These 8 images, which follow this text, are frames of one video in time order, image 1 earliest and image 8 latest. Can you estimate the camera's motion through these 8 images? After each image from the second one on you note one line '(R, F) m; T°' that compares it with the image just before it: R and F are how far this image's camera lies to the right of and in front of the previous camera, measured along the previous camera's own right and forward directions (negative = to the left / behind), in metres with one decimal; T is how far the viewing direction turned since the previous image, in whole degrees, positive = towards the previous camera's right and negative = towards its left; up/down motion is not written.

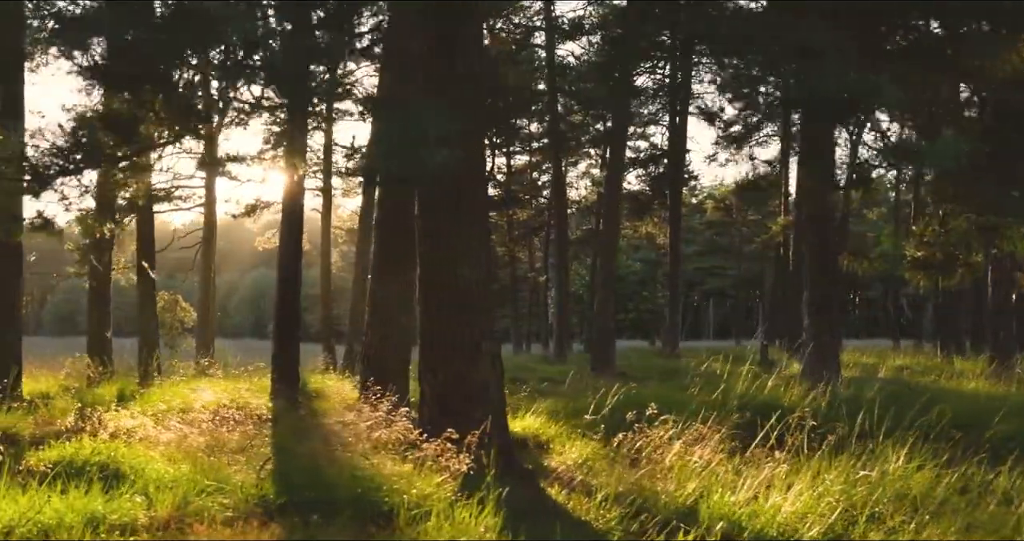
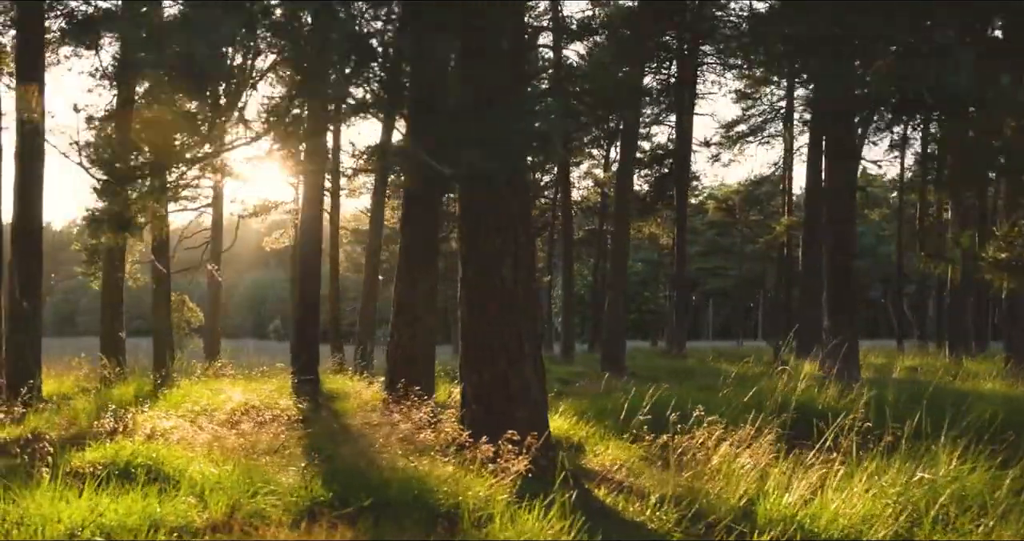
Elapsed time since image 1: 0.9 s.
(-0.3, 0.0) m; 0°
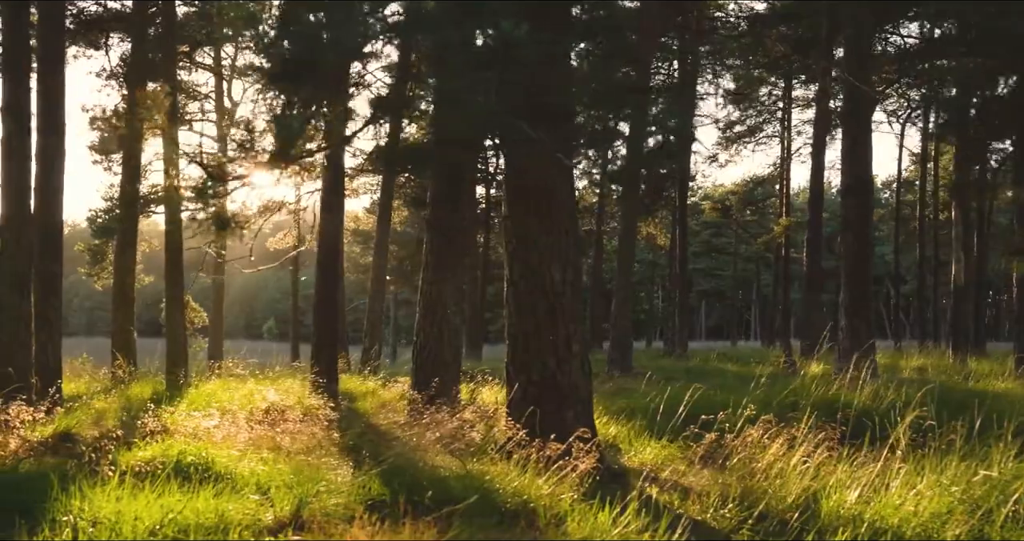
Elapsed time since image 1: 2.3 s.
(-0.4, 0.0) m; 0°
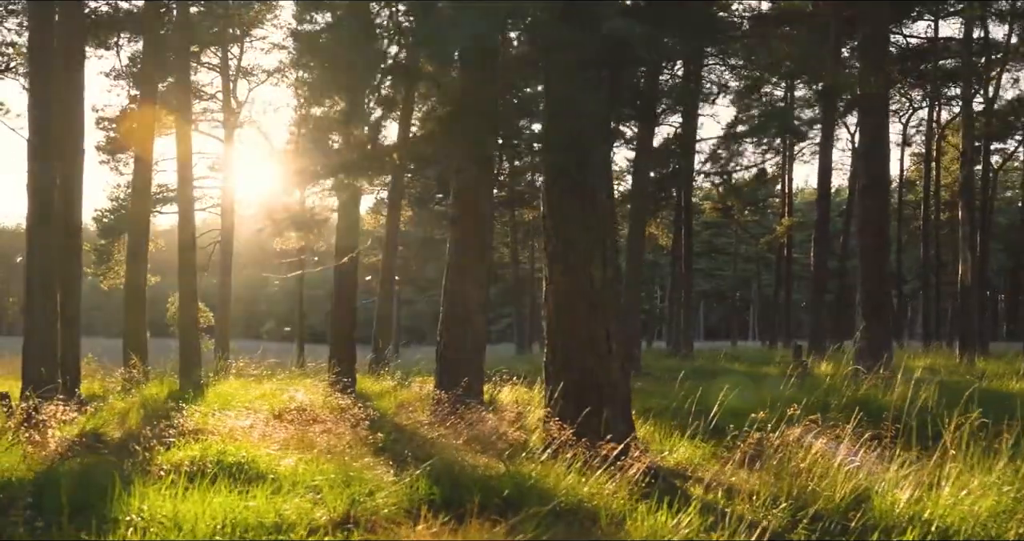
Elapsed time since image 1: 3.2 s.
(-0.3, 0.0) m; 0°
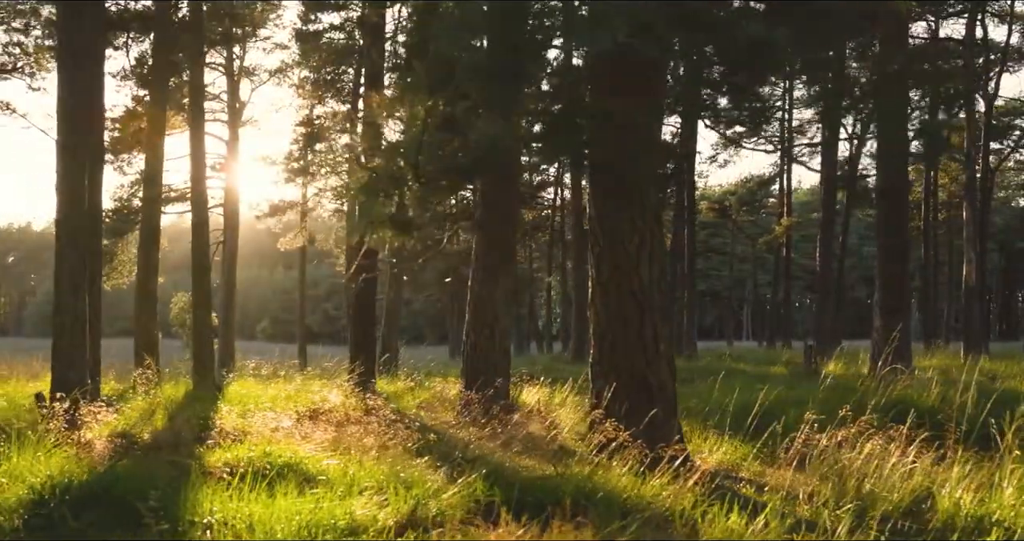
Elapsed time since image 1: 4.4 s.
(-0.4, 0.0) m; 0°
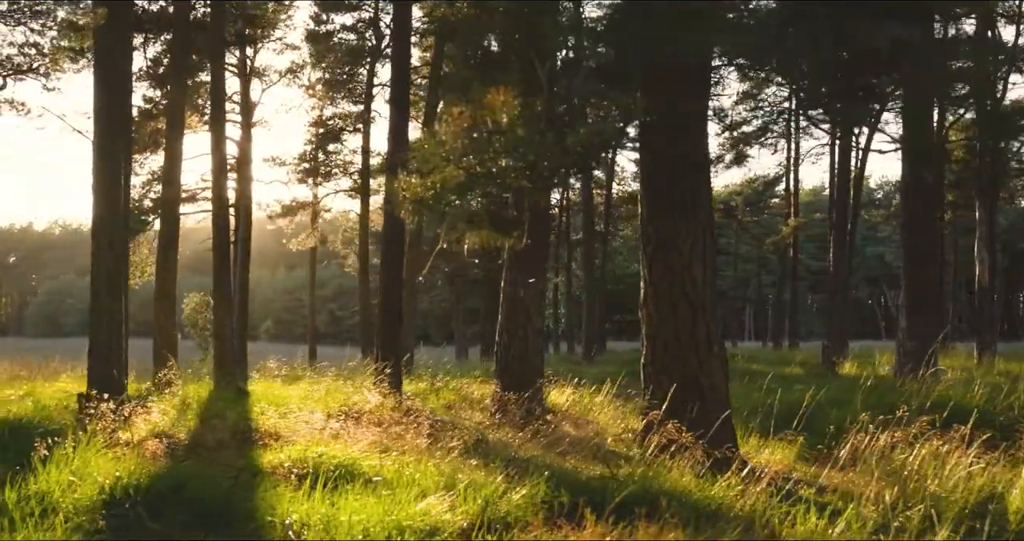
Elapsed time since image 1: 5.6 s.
(-0.4, 0.0) m; 0°
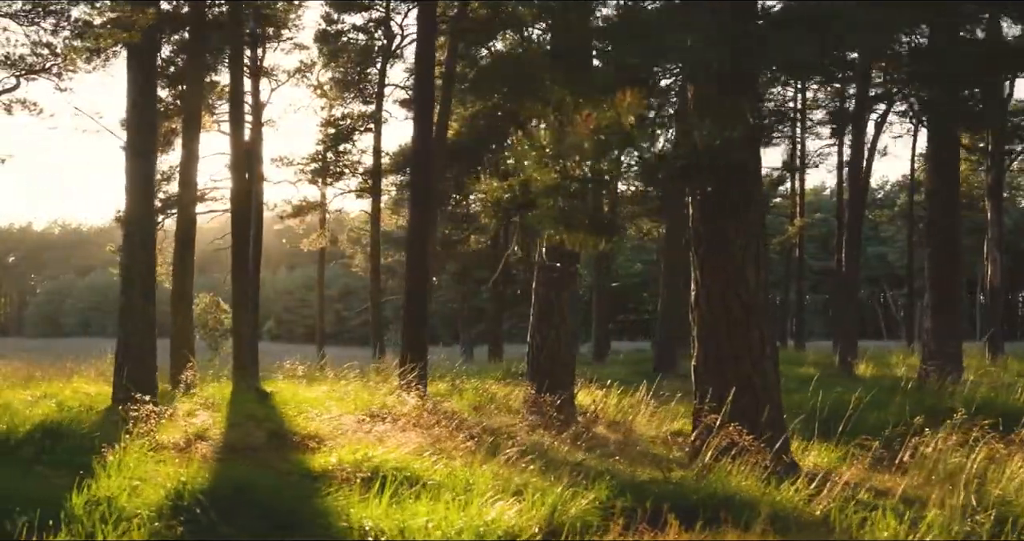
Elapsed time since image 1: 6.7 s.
(-0.4, +0.1) m; 0°
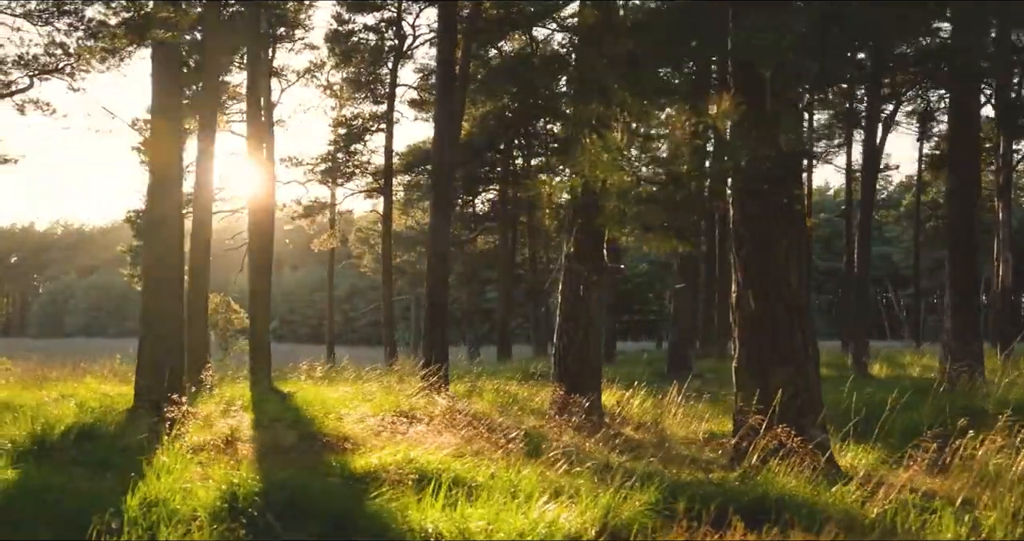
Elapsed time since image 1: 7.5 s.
(-0.3, 0.0) m; 0°
